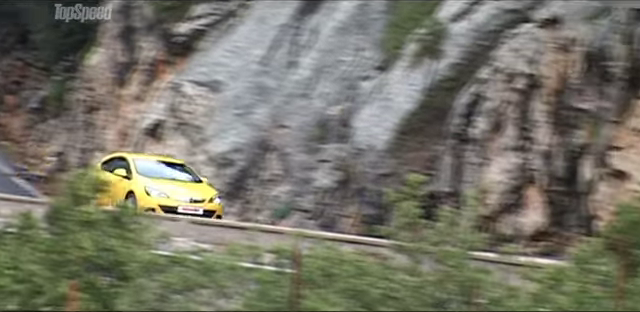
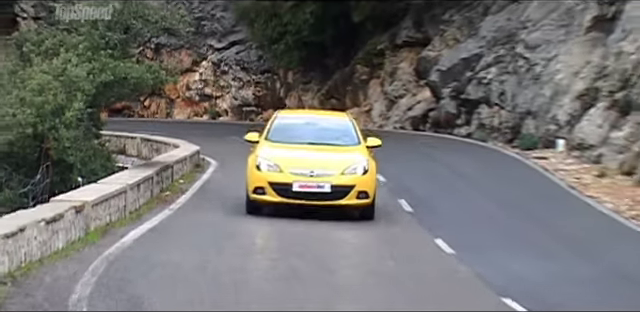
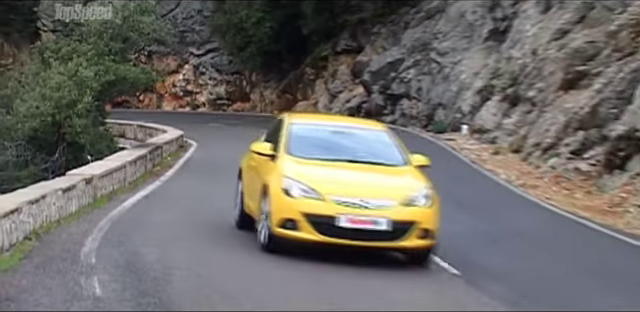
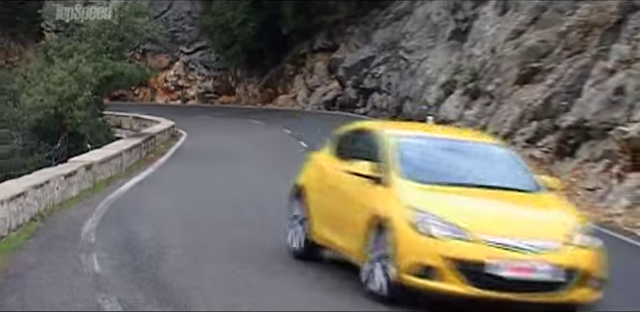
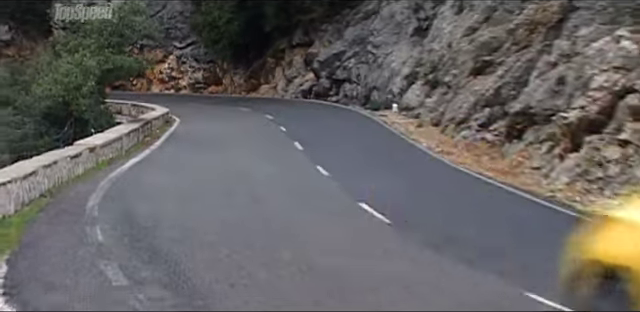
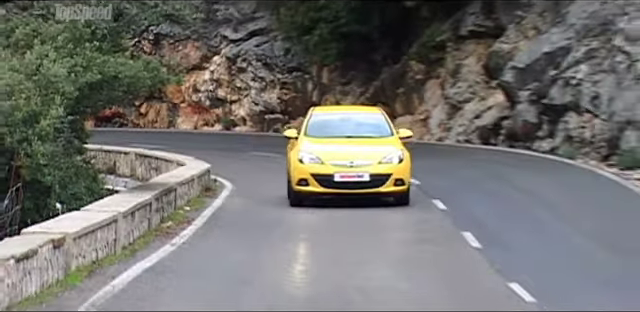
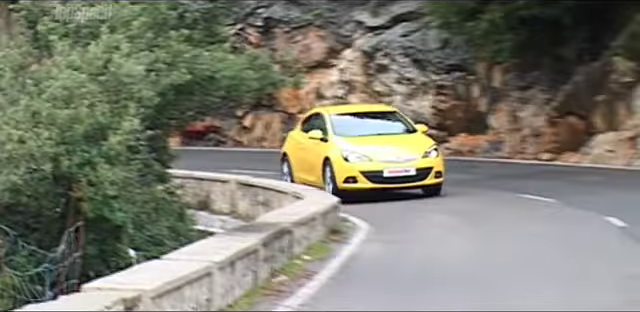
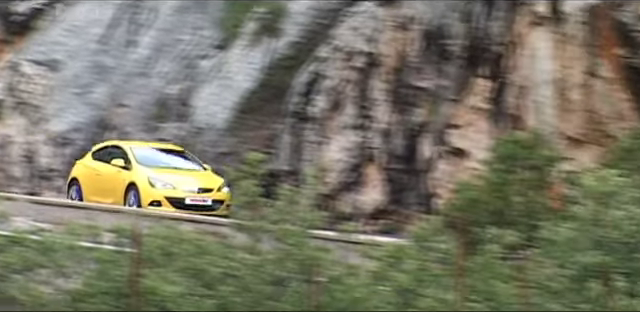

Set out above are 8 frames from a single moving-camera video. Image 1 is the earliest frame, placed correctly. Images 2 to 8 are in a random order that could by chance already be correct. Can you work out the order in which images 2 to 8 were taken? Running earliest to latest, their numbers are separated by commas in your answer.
8, 7, 6, 2, 3, 4, 5
